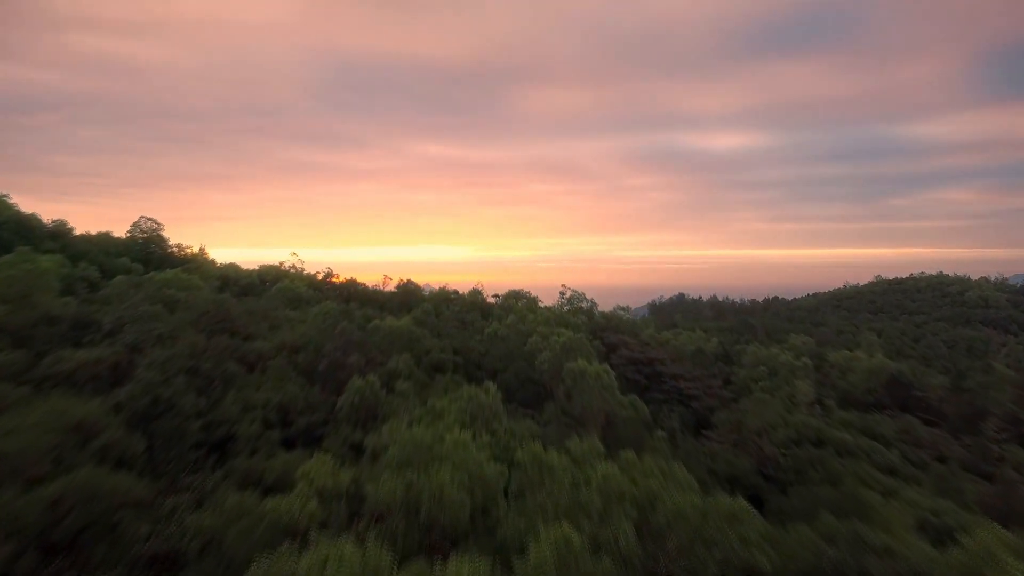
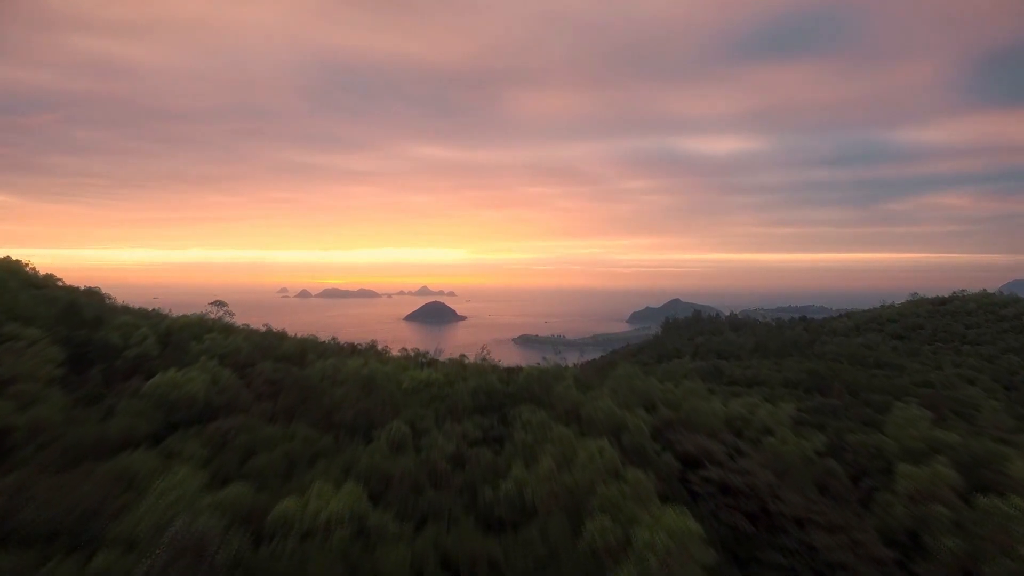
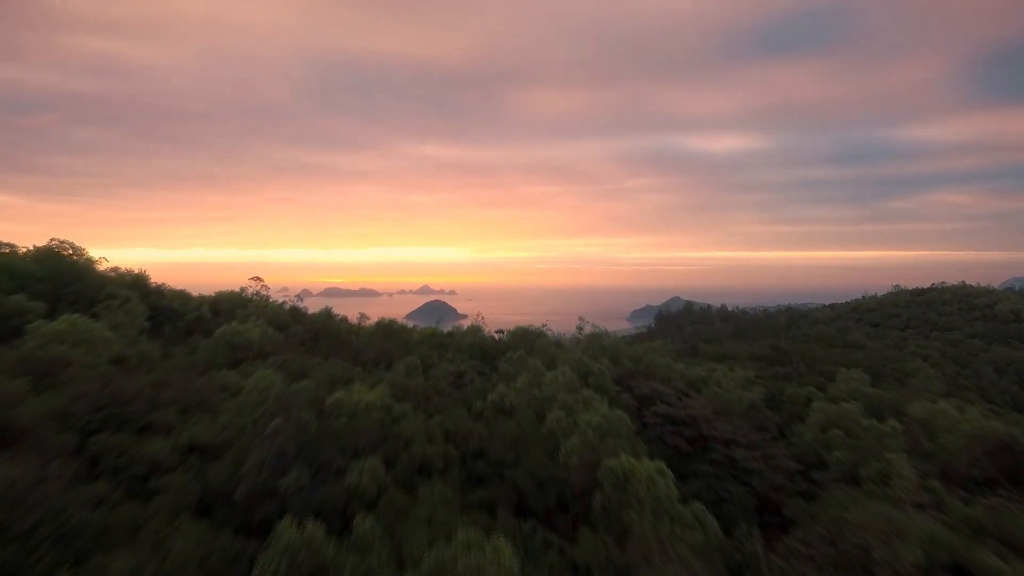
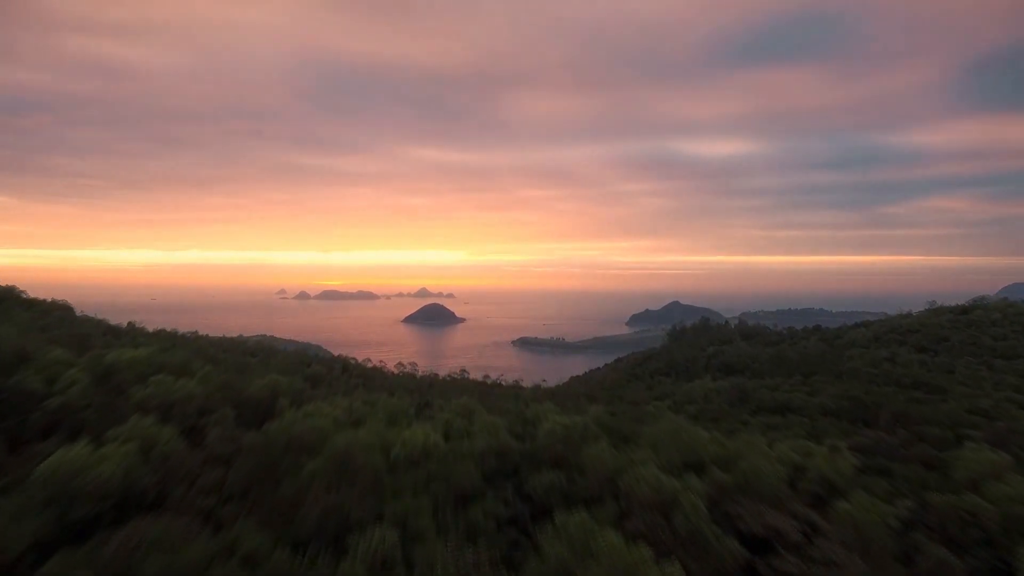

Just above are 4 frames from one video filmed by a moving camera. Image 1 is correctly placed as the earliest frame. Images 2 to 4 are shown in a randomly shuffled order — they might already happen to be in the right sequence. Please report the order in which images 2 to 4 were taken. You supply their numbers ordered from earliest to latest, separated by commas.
3, 2, 4
